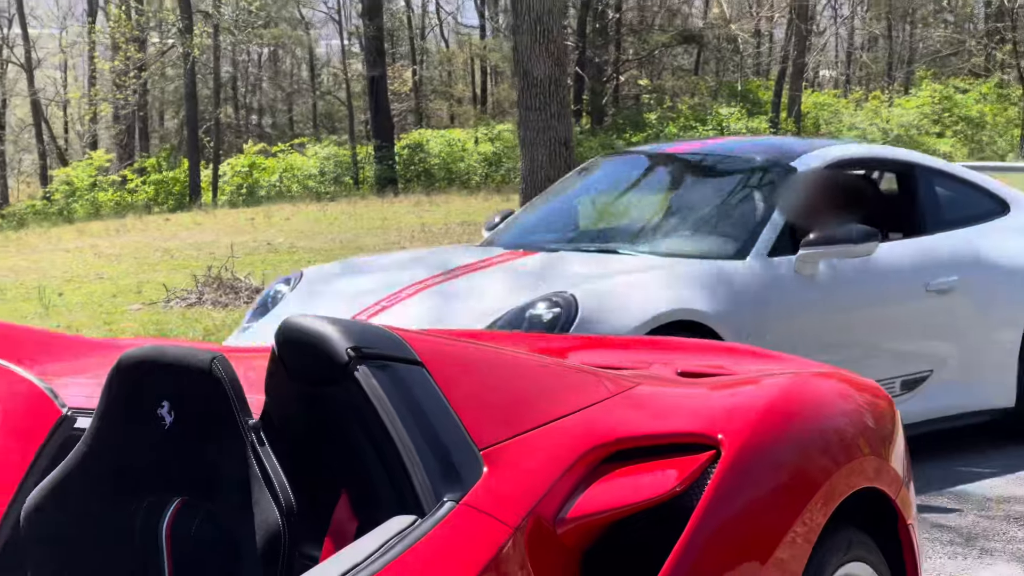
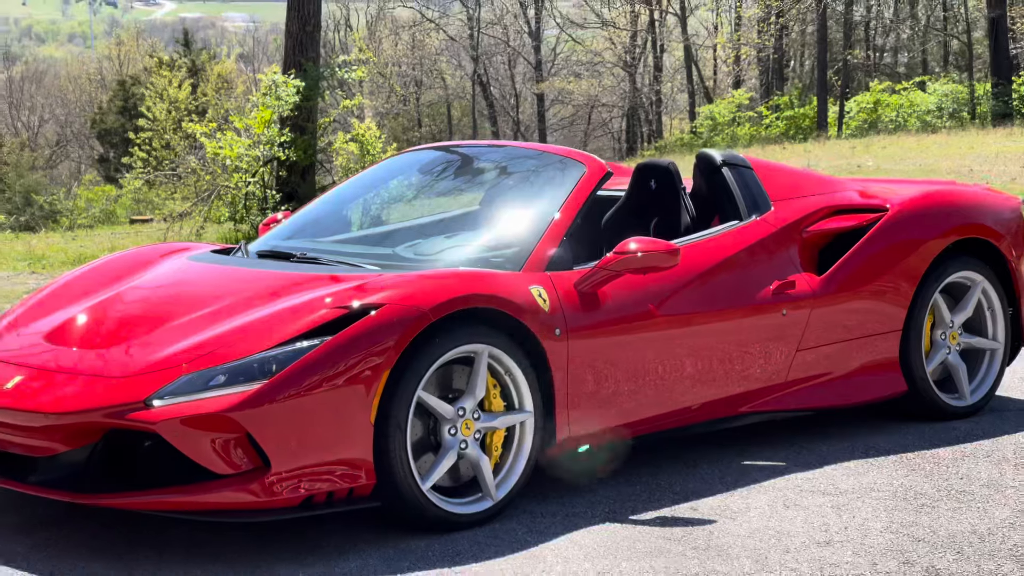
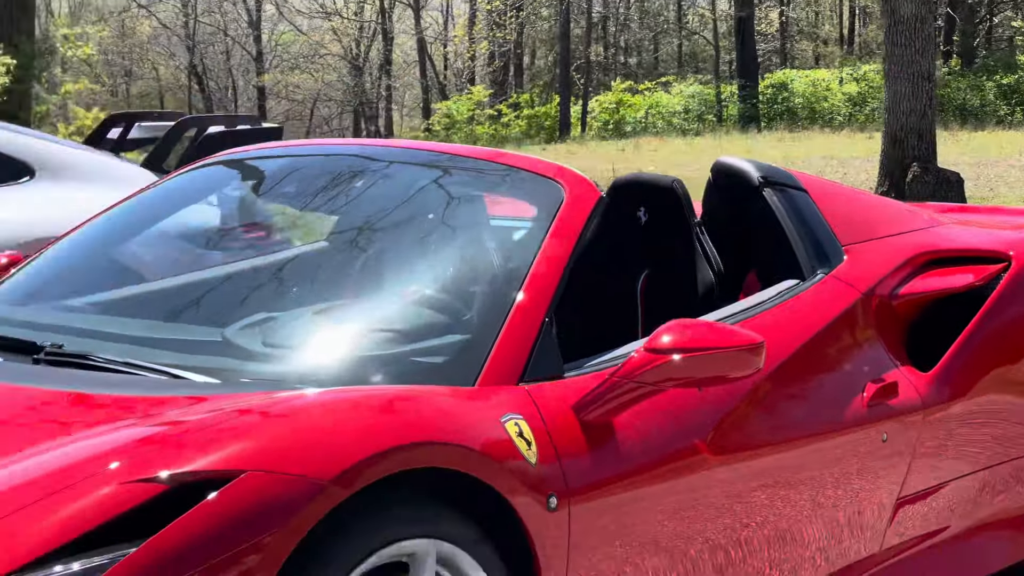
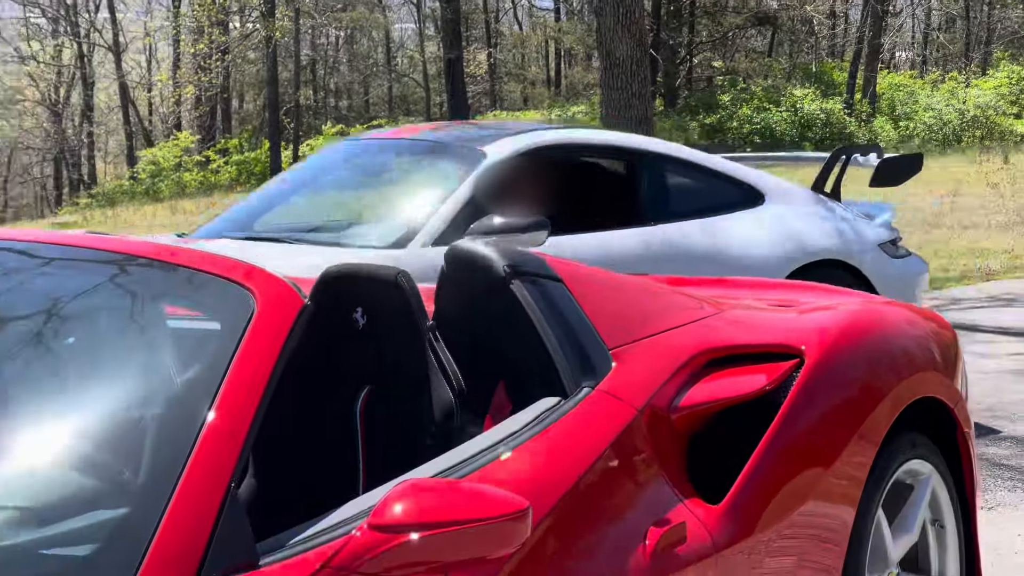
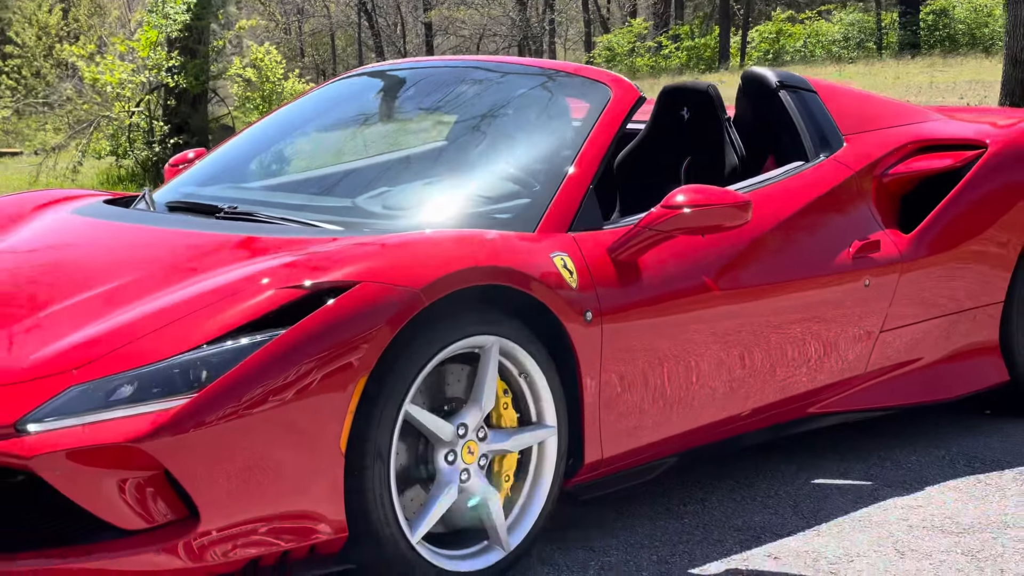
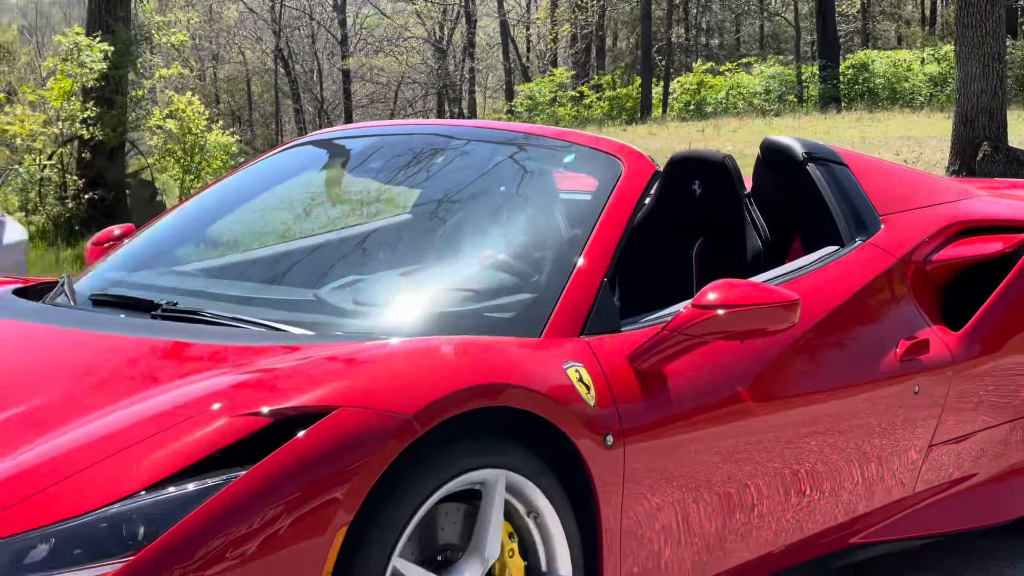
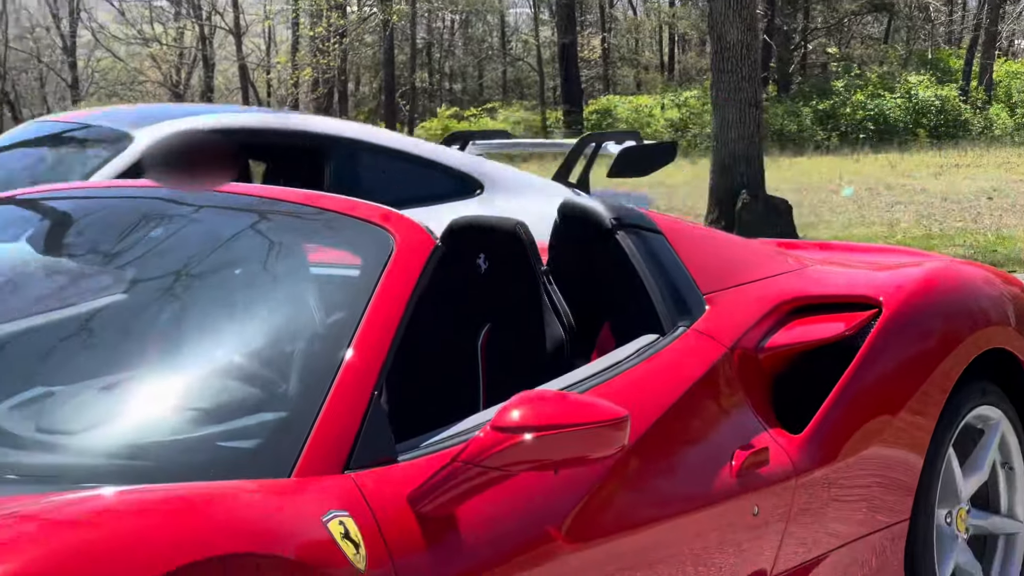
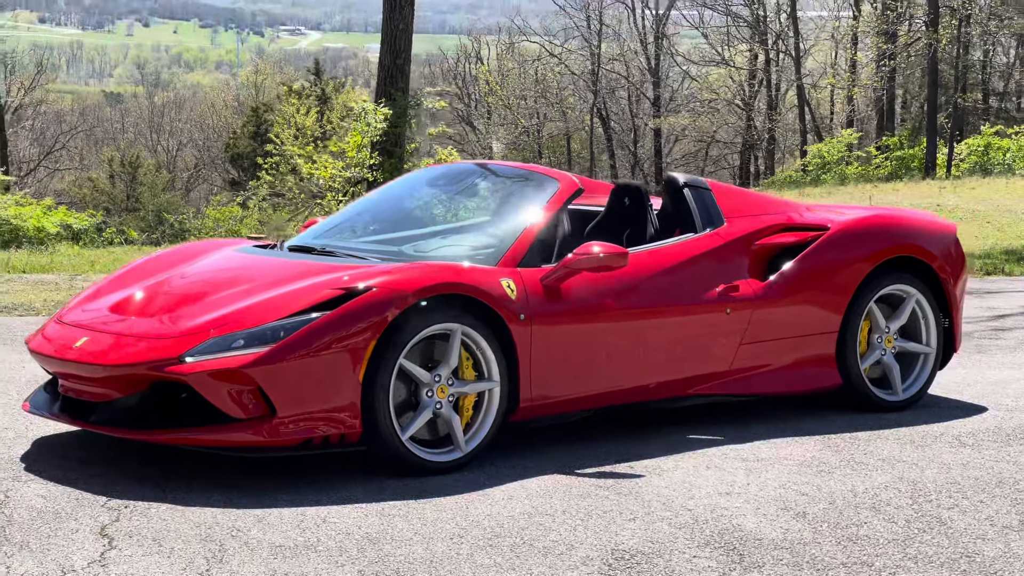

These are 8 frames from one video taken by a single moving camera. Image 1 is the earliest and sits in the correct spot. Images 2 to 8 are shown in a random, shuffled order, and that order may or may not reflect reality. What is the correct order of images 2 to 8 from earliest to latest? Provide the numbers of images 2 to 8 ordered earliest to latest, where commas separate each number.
4, 7, 3, 6, 5, 2, 8
